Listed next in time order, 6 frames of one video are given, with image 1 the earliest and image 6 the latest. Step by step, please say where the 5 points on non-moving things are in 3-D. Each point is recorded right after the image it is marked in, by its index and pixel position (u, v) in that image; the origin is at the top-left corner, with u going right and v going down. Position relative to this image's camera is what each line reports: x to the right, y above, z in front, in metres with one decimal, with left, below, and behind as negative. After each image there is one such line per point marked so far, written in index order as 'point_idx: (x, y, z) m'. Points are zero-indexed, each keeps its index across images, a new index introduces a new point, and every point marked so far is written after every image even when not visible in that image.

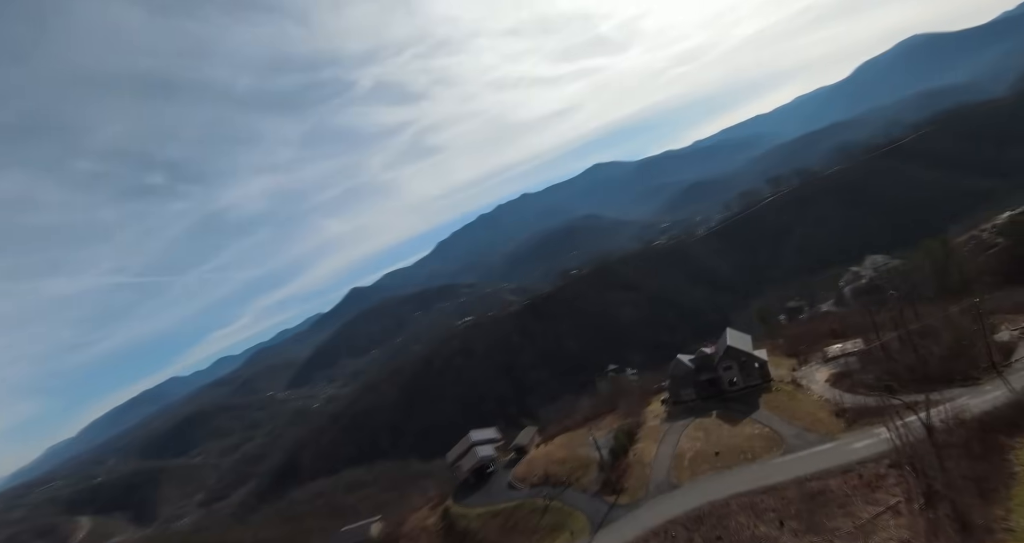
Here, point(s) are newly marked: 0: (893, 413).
0: (+12.7, -4.7, +15.8) m
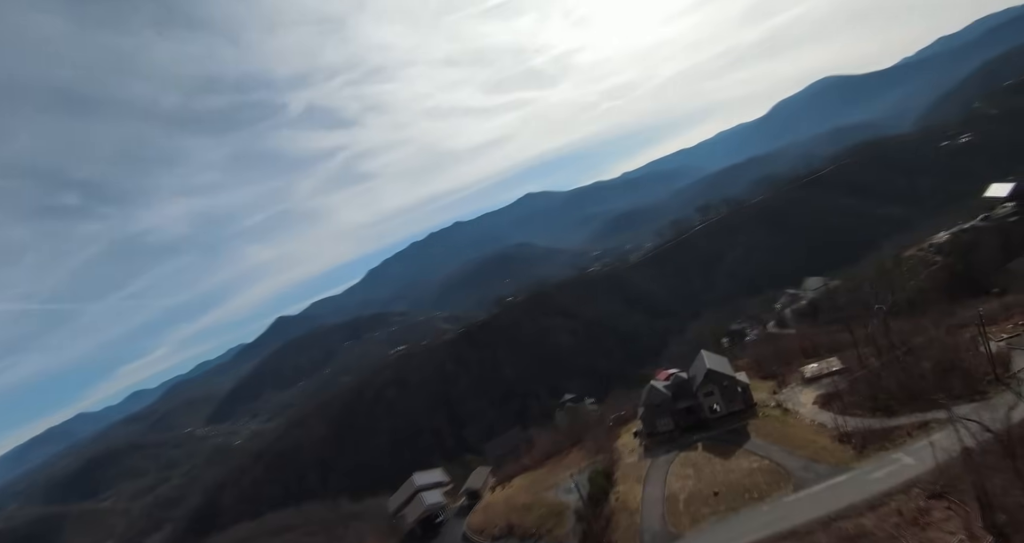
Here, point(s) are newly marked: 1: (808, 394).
0: (+11.7, -4.9, +14.2) m
1: (+11.8, -4.9, +19.1) m
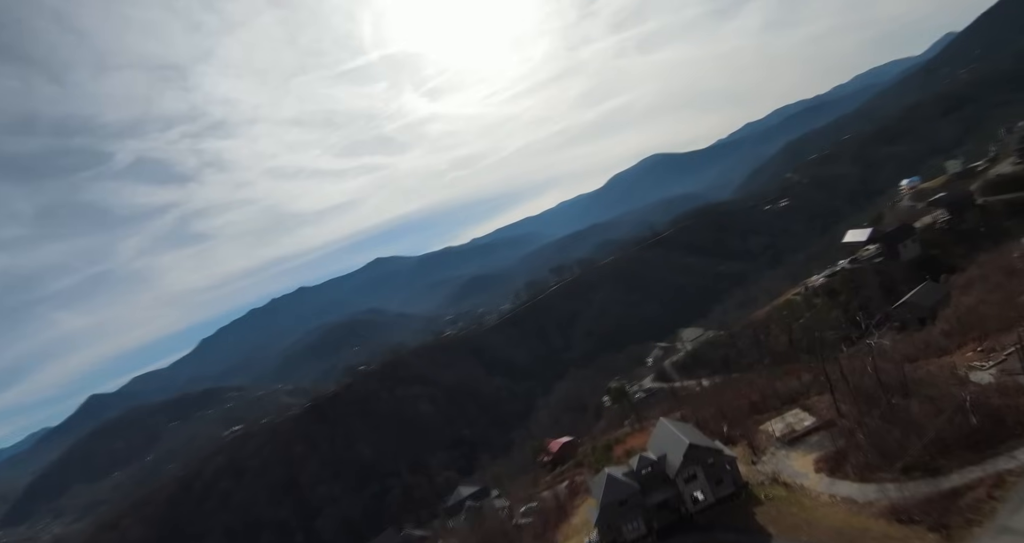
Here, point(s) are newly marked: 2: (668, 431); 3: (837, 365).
0: (+10.2, -5.1, +10.2) m
1: (+8.9, -5.7, +14.9) m
2: (+4.9, -4.9, +14.9) m
3: (+13.0, -3.7, +19.2) m
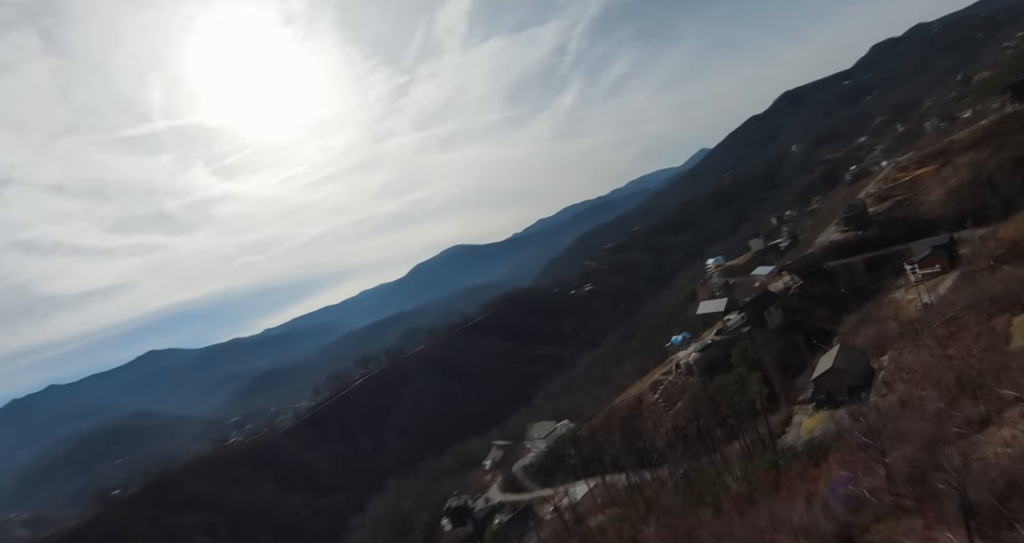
0: (+10.2, -4.7, +3.5) m
1: (+7.3, -6.2, +7.1) m
2: (+3.5, -5.2, +5.7) m
3: (+9.4, -5.1, +13.0) m
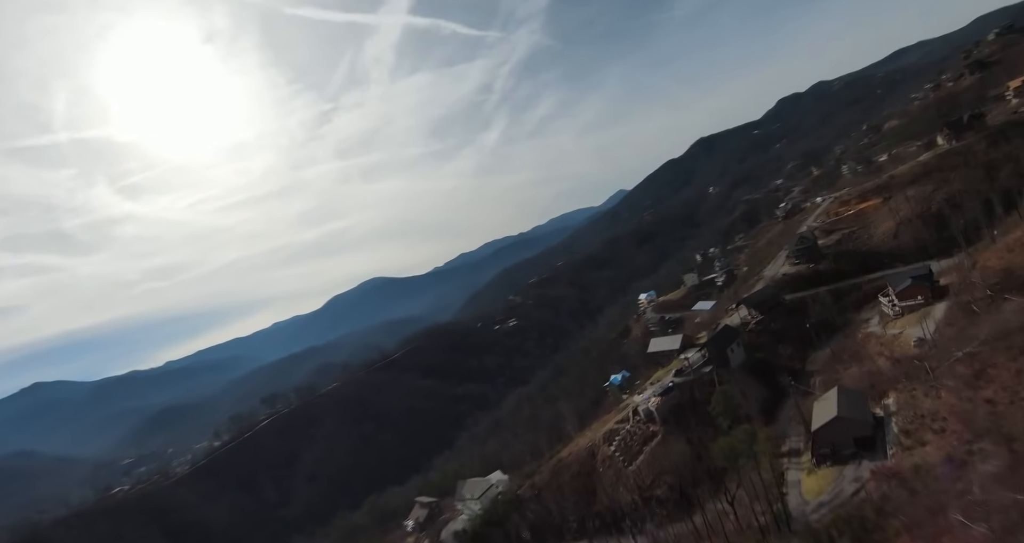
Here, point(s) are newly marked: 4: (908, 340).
0: (+11.1, -4.6, +0.2) m
1: (+7.6, -6.2, +3.2) m
2: (+4.1, -5.1, +1.3) m
3: (+8.7, -5.6, +9.3) m
4: (+16.1, -2.8, +19.4) m
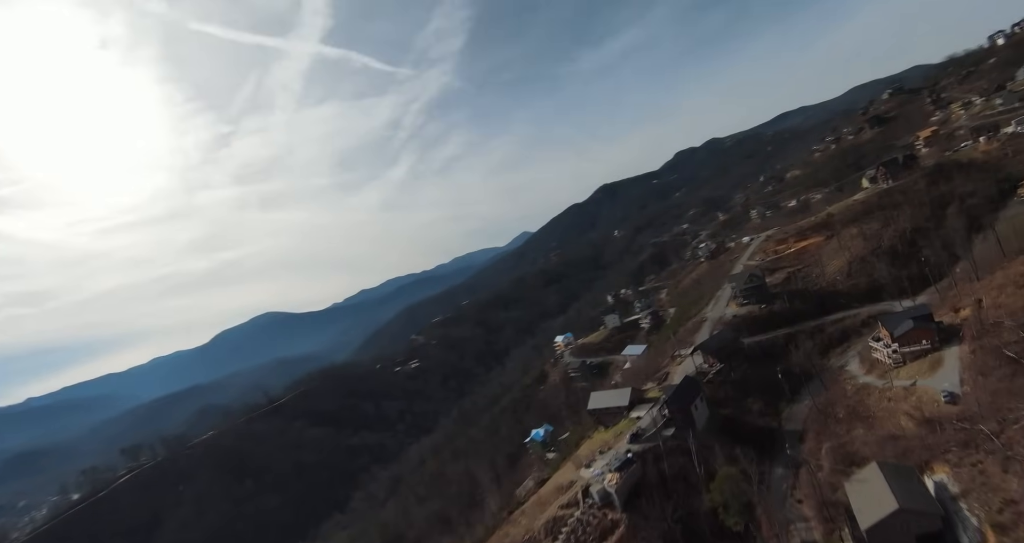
0: (+13.0, -4.1, -4.0) m
1: (+9.0, -5.8, -1.9) m
2: (+5.9, -4.4, -4.4) m
3: (+8.8, -5.8, +4.4) m
4: (+13.9, -4.1, +15.9) m
